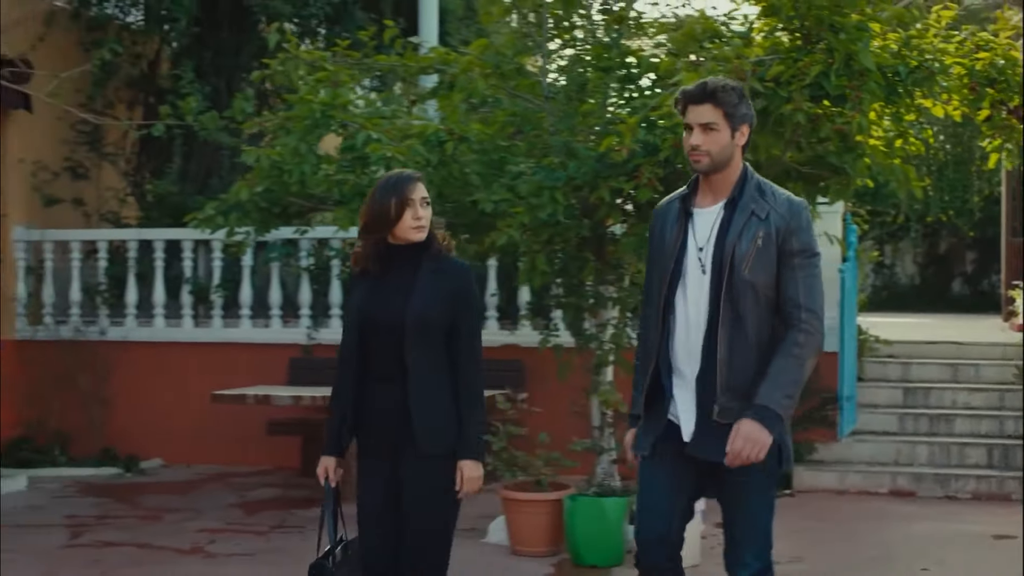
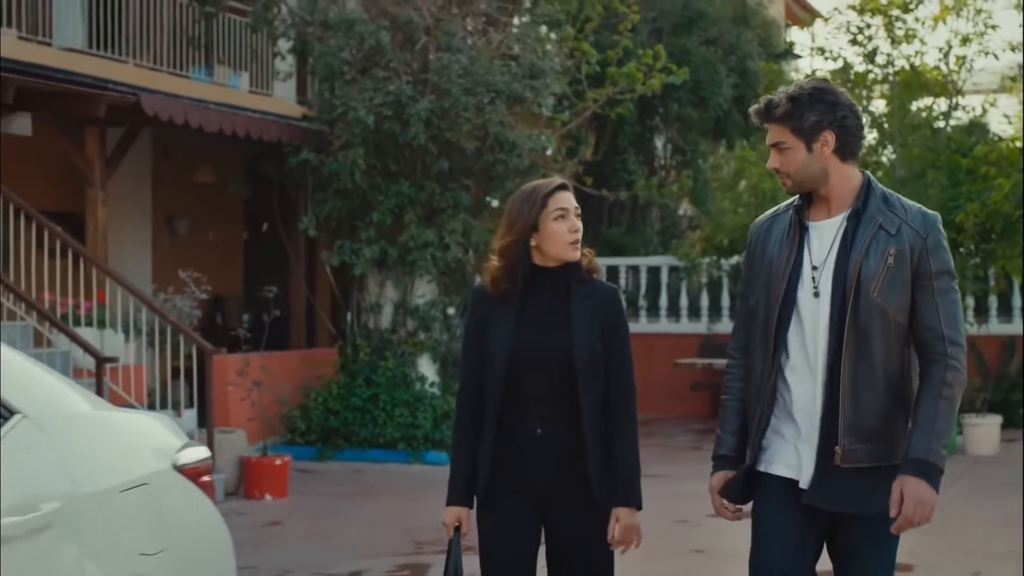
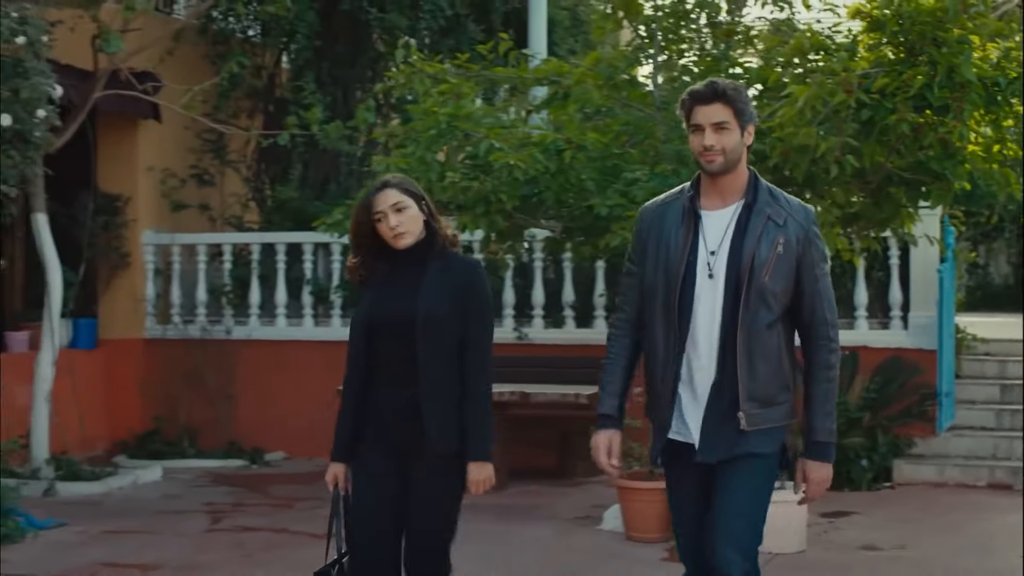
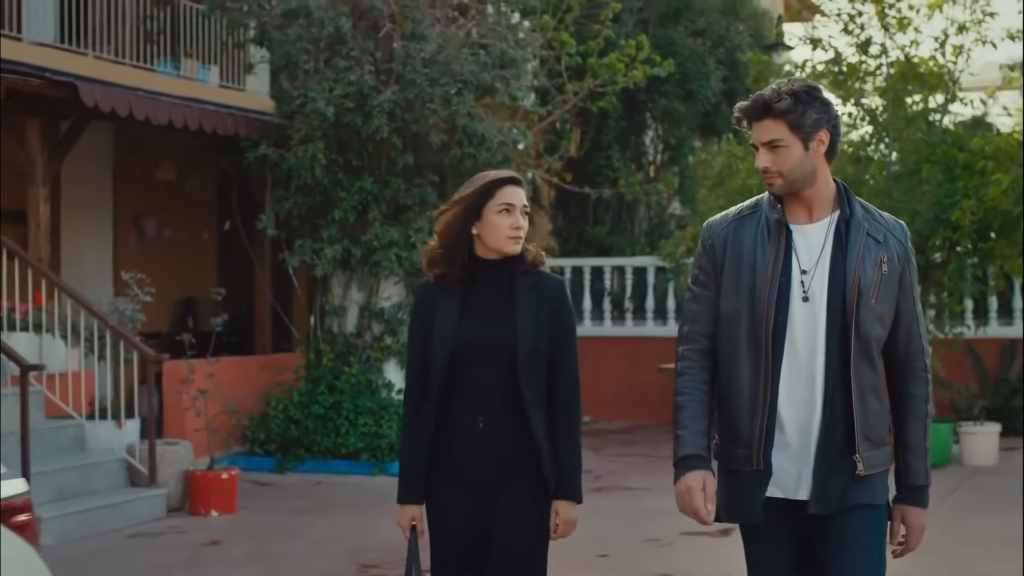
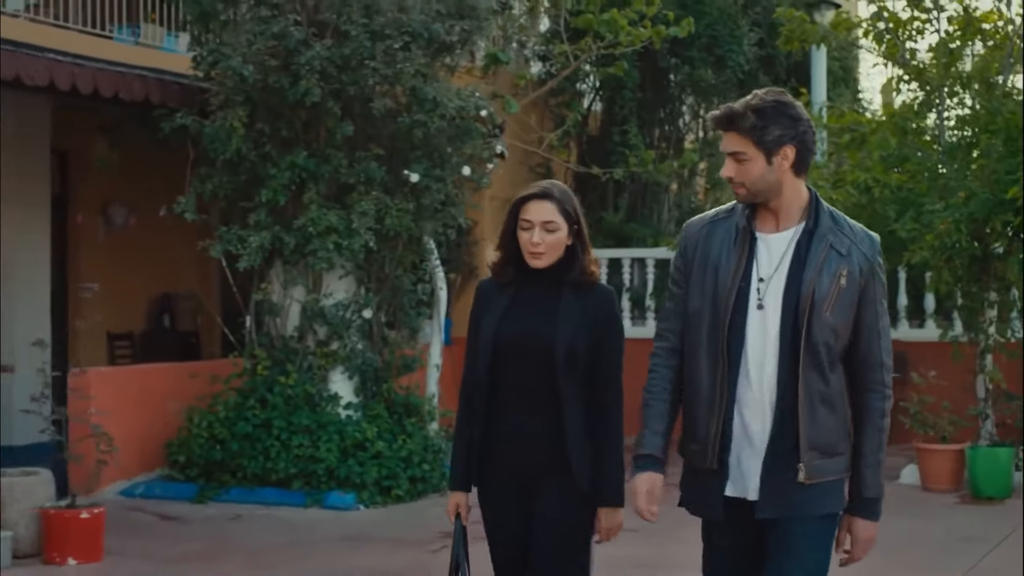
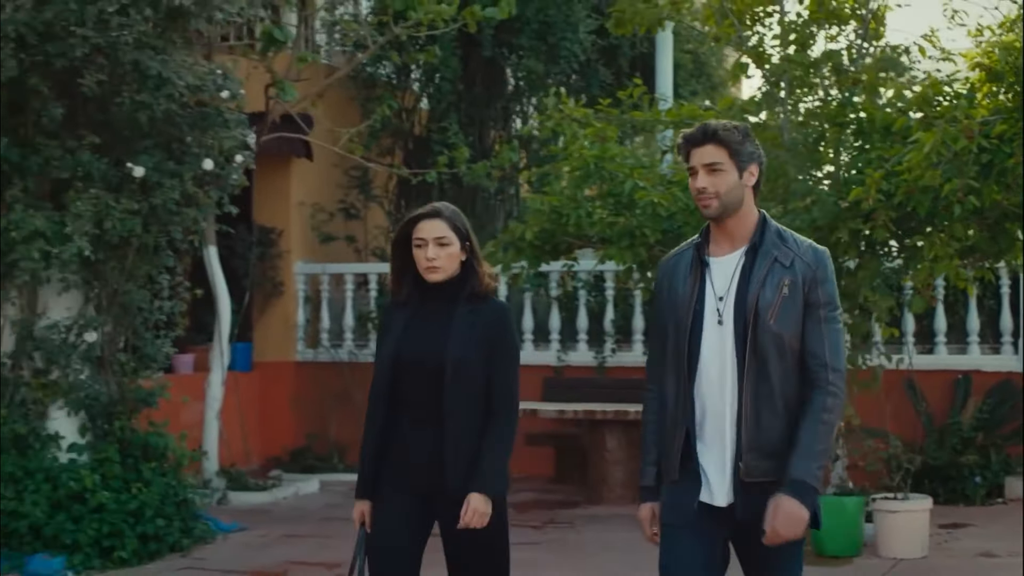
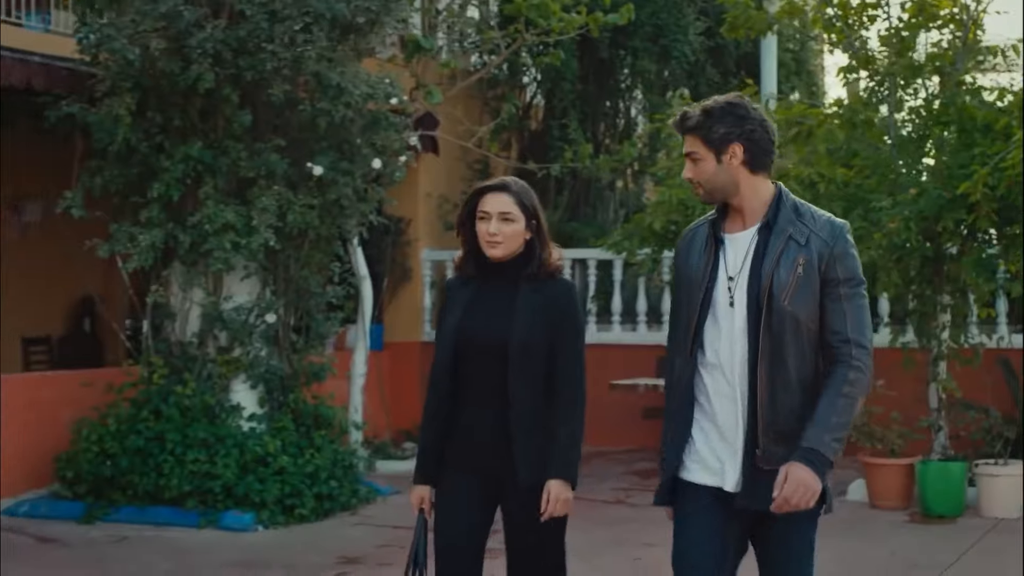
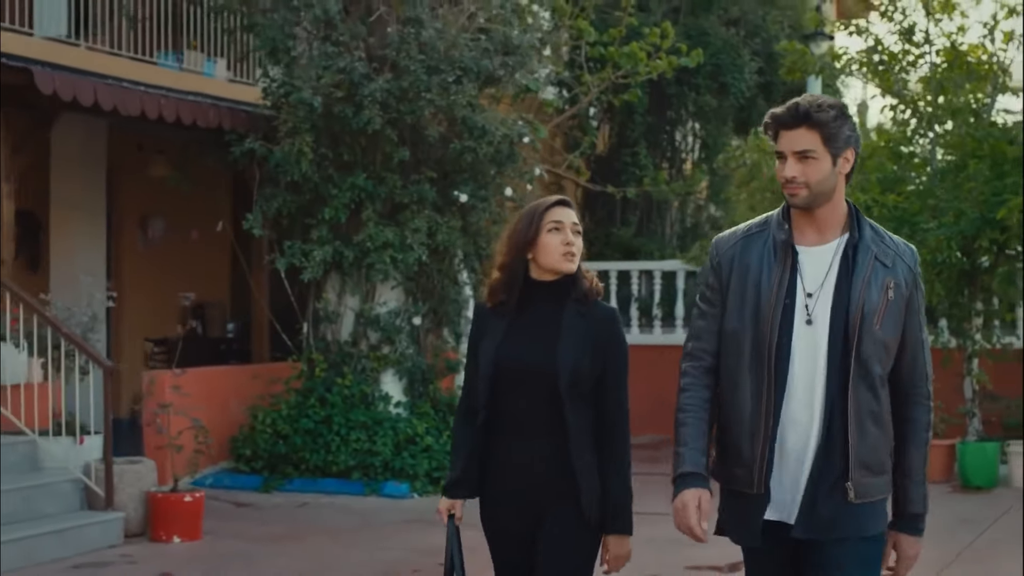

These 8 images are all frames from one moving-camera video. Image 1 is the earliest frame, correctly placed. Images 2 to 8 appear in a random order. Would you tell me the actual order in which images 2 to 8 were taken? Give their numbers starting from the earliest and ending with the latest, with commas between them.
3, 6, 7, 5, 8, 4, 2
